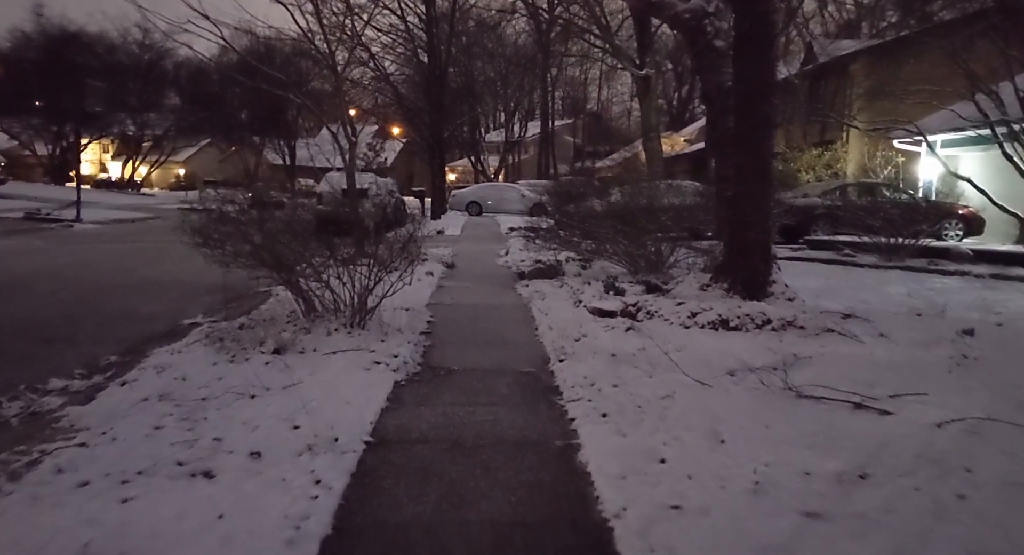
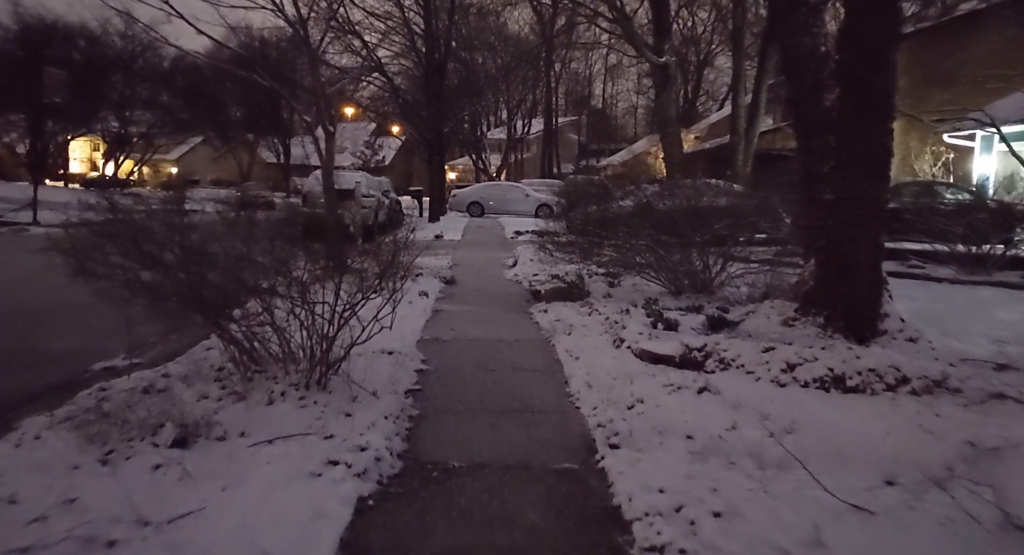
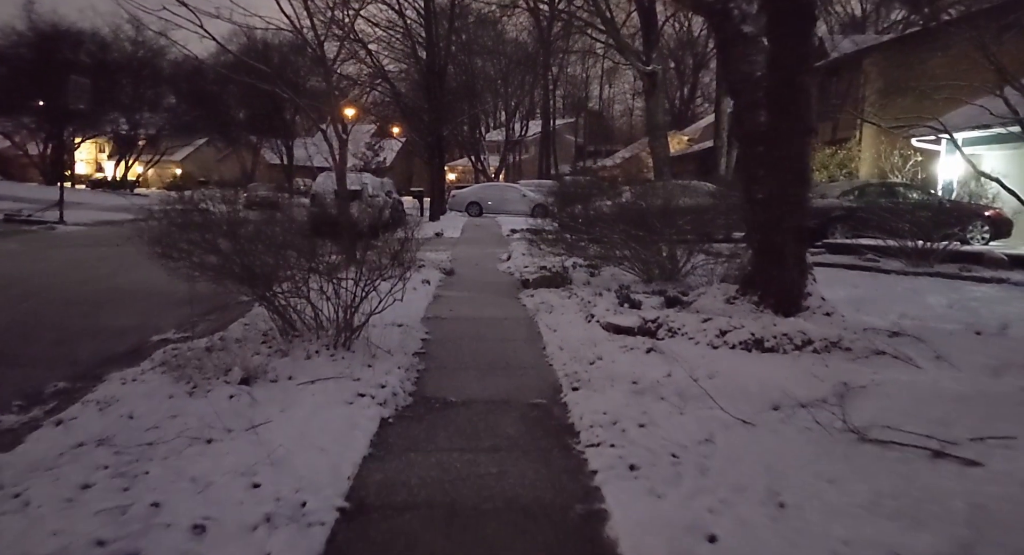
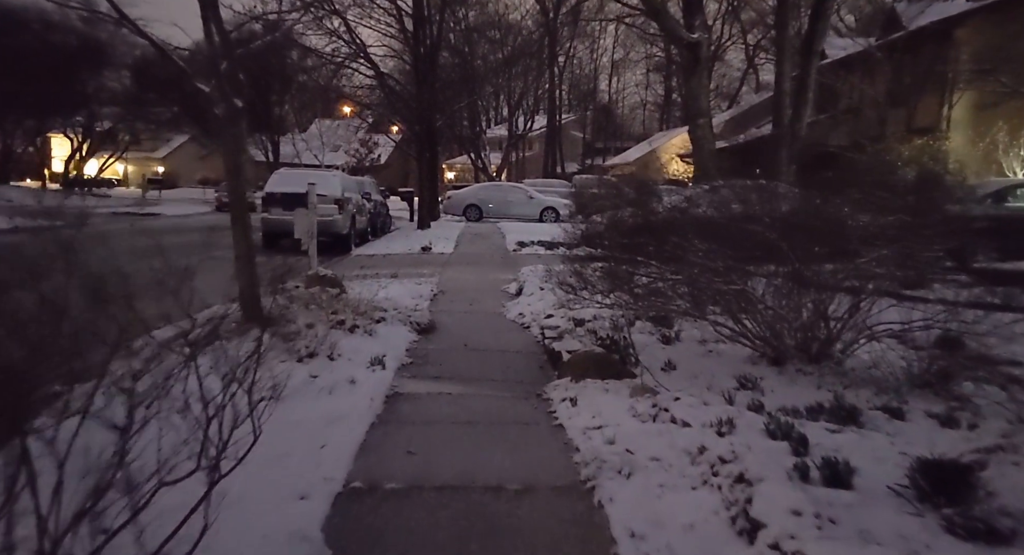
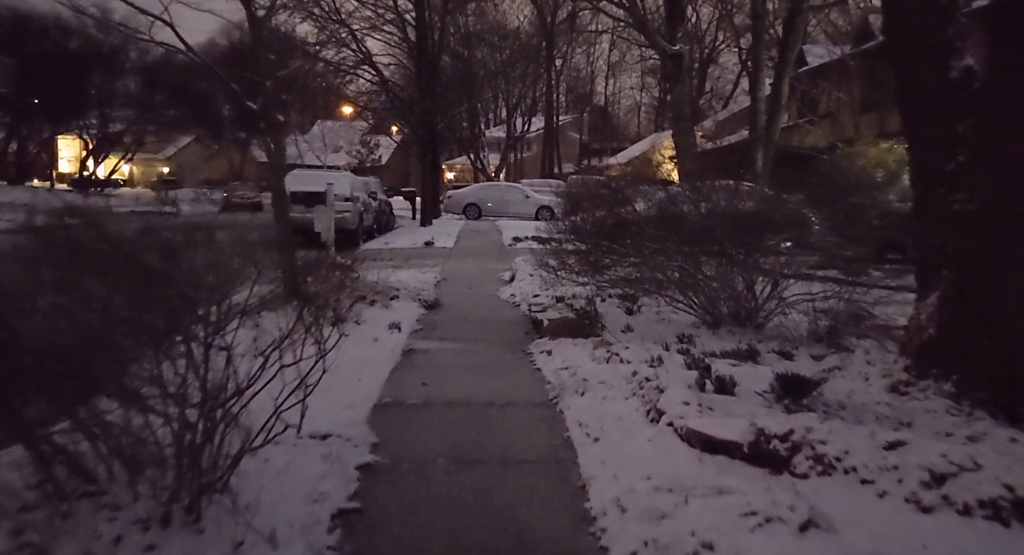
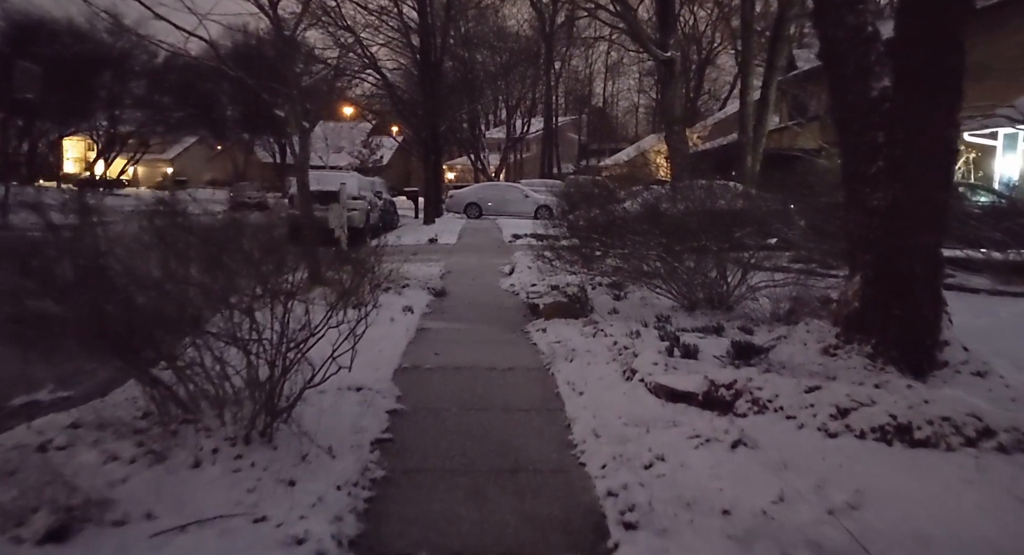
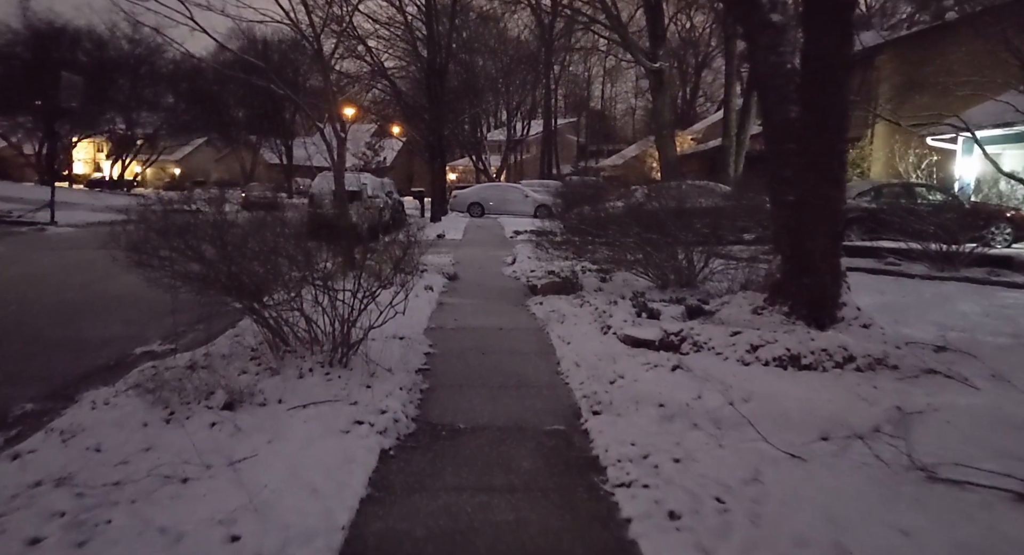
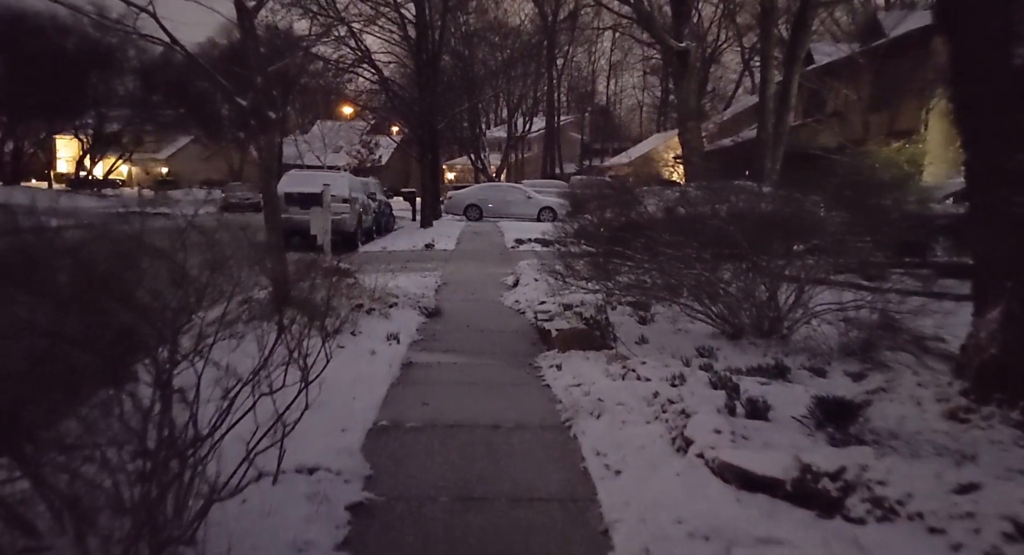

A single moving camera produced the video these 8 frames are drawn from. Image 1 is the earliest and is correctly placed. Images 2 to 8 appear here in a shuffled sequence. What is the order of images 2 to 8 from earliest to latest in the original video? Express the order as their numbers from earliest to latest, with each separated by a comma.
3, 7, 2, 6, 5, 8, 4
